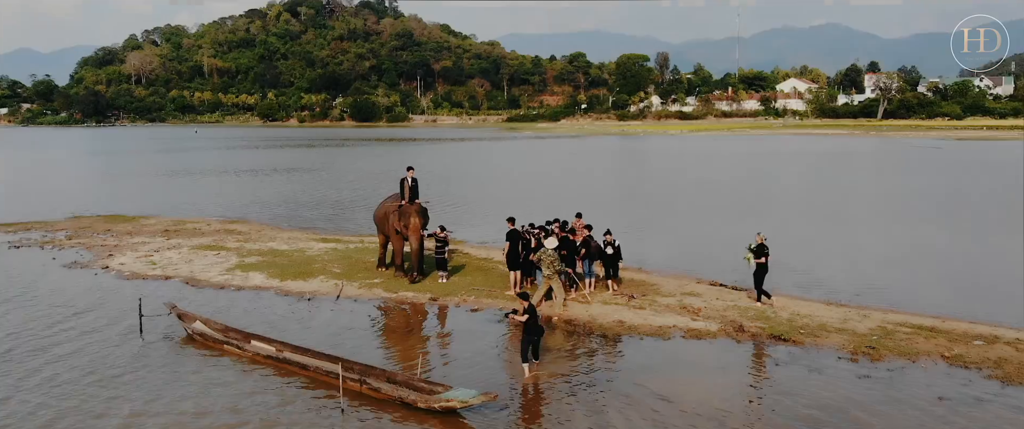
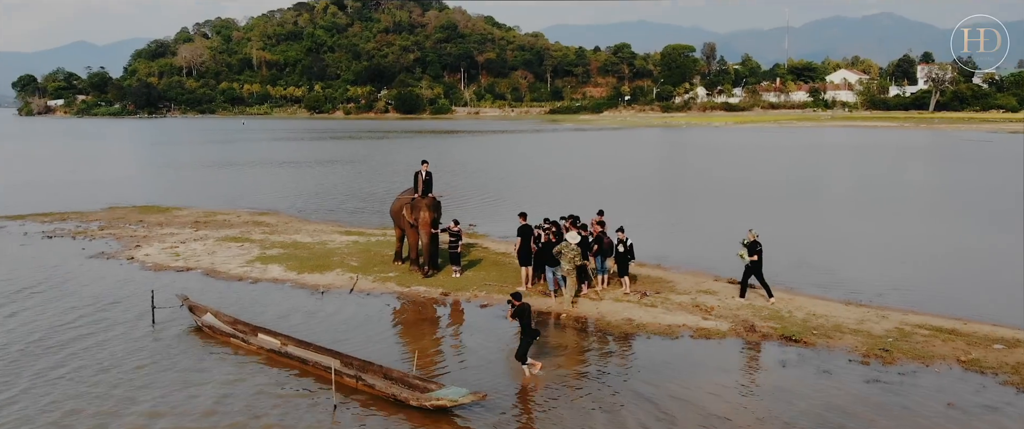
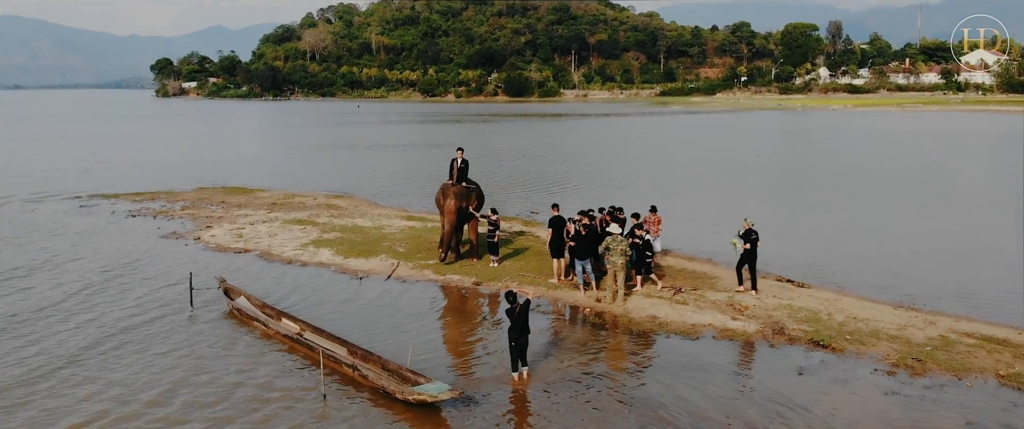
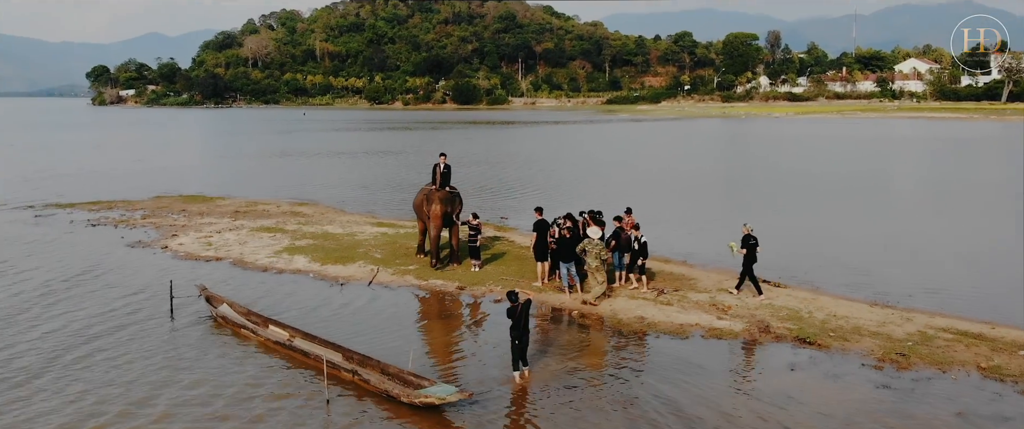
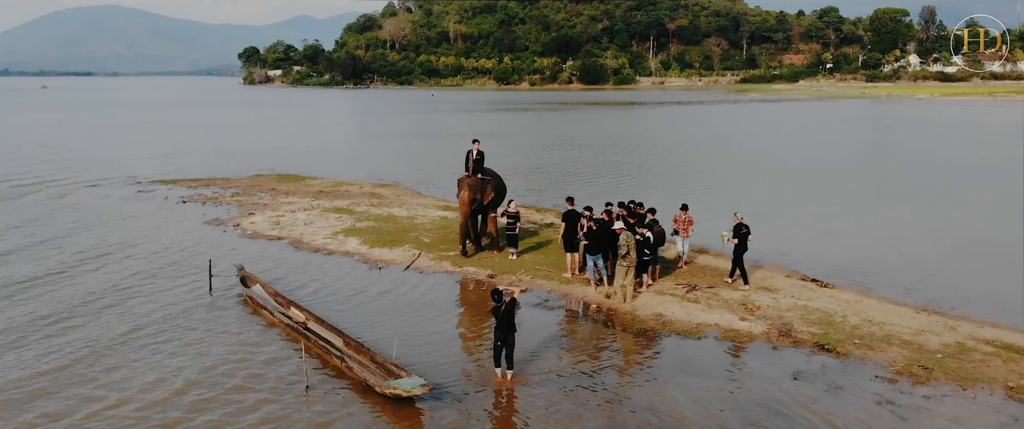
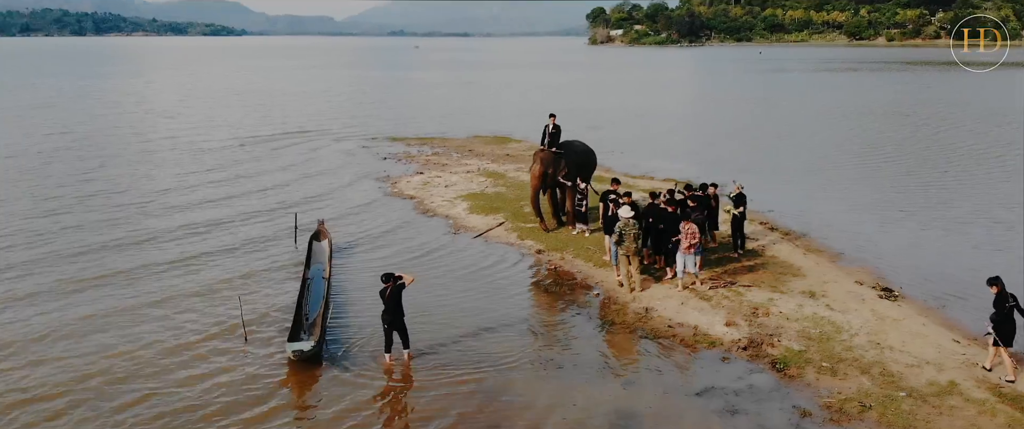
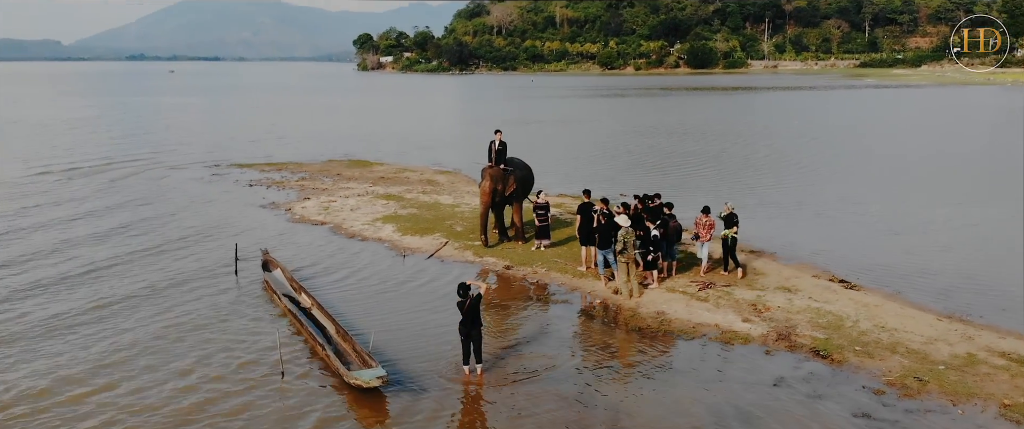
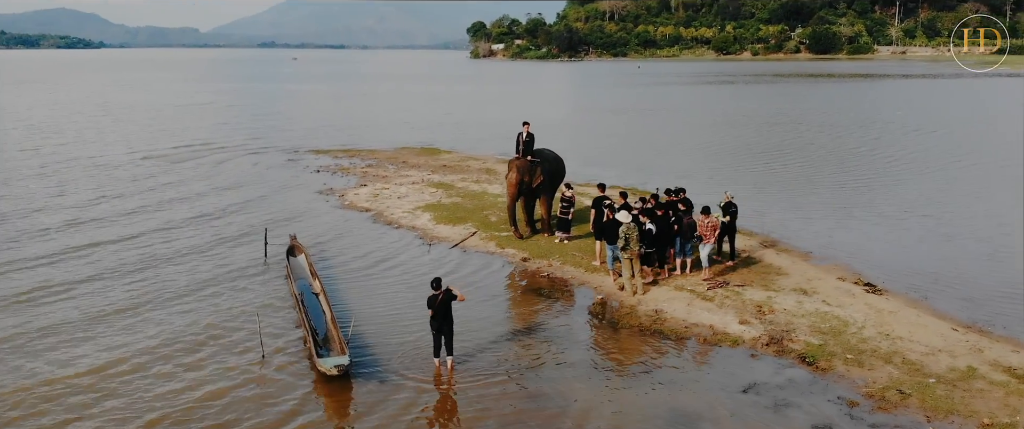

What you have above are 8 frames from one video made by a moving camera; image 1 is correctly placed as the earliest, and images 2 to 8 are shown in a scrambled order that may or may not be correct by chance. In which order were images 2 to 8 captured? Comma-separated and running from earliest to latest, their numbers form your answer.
2, 4, 3, 5, 7, 8, 6
